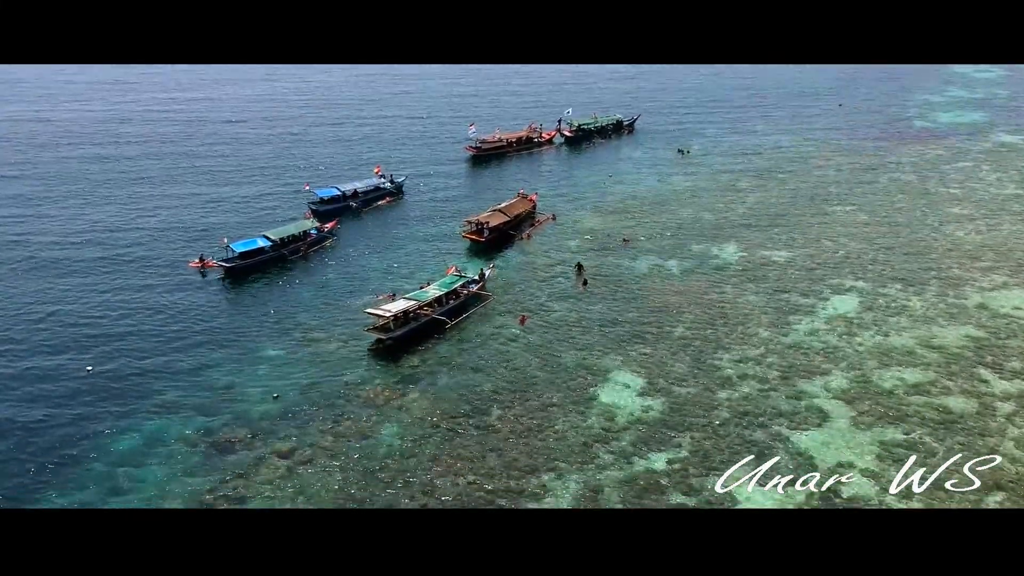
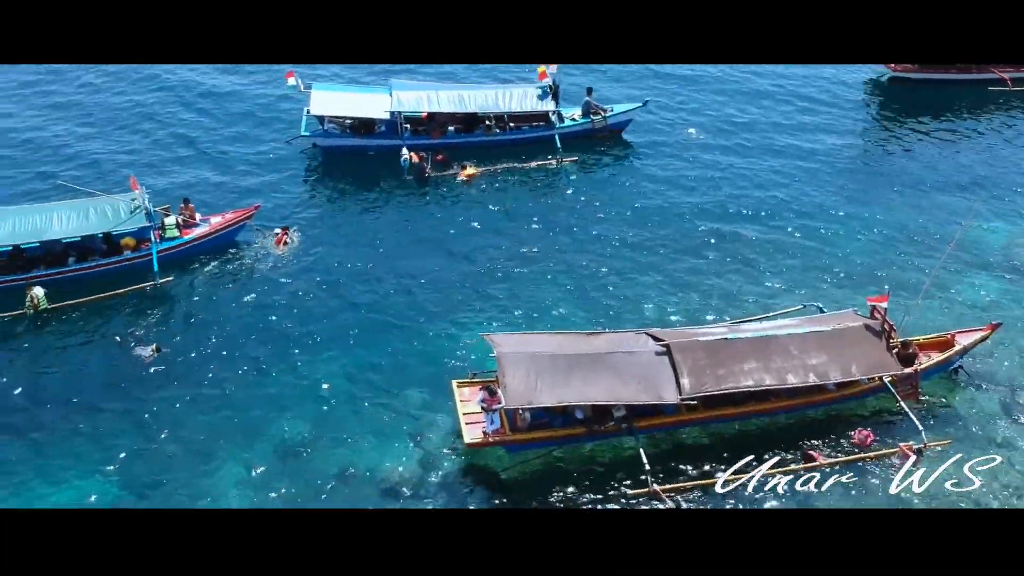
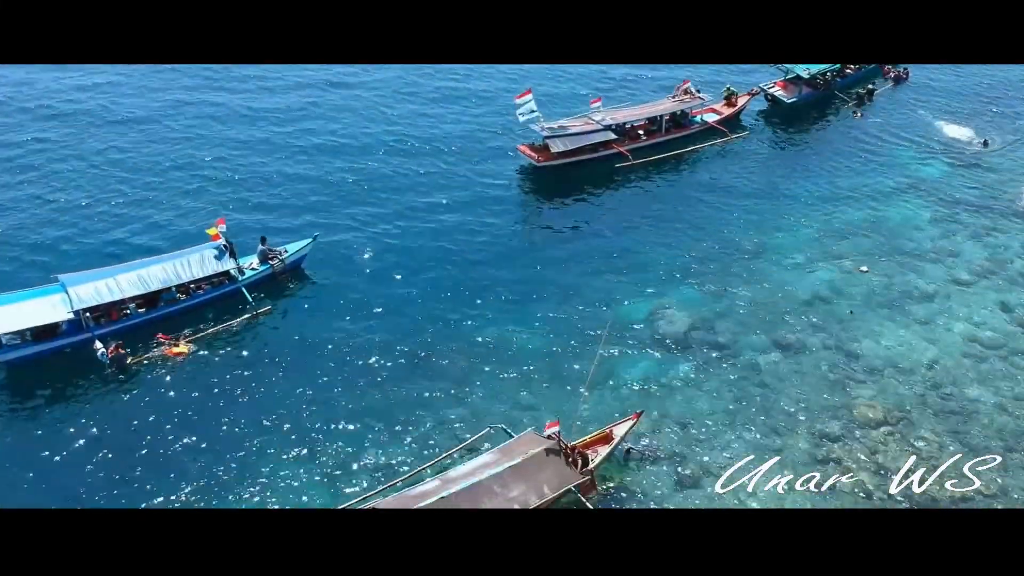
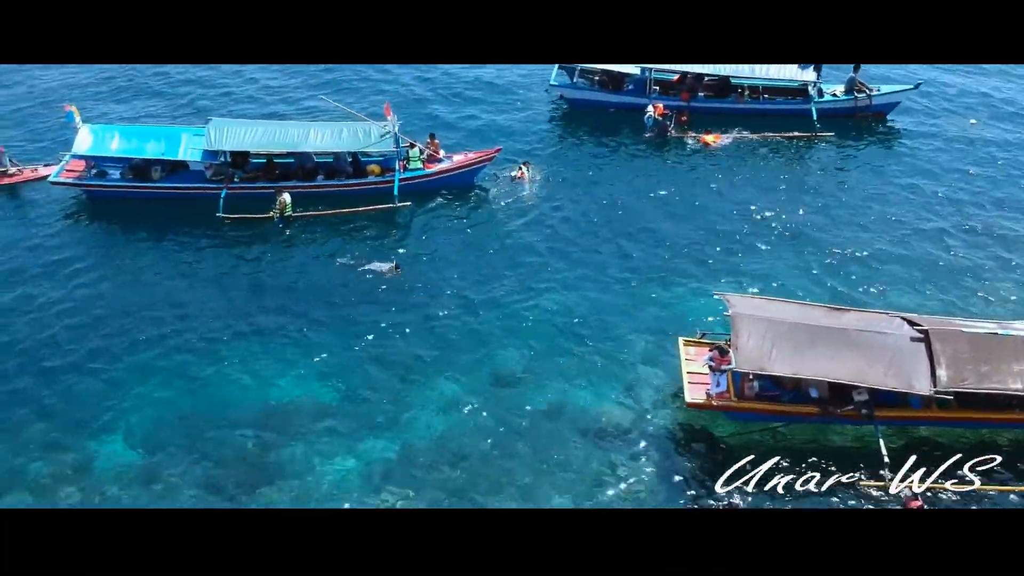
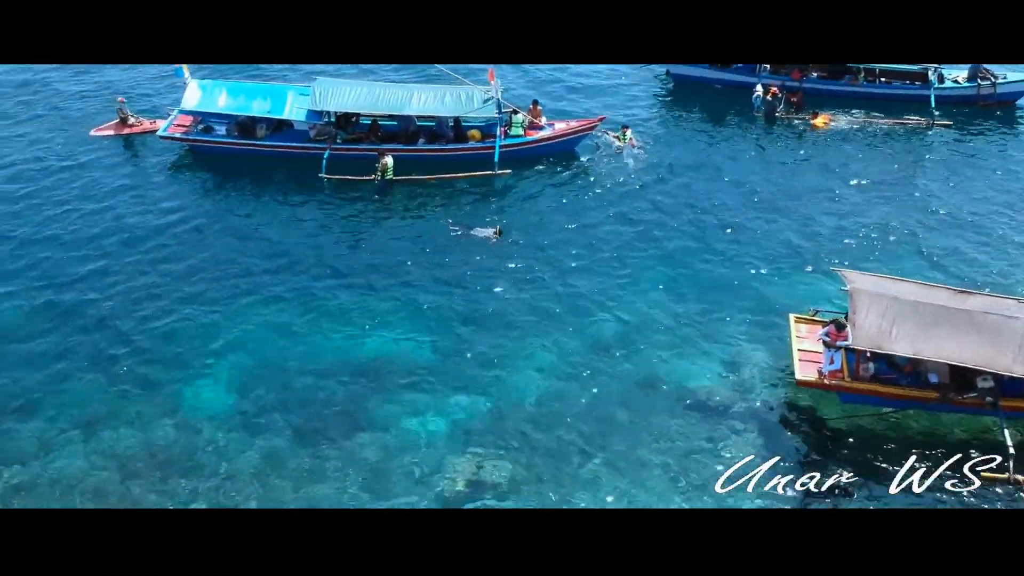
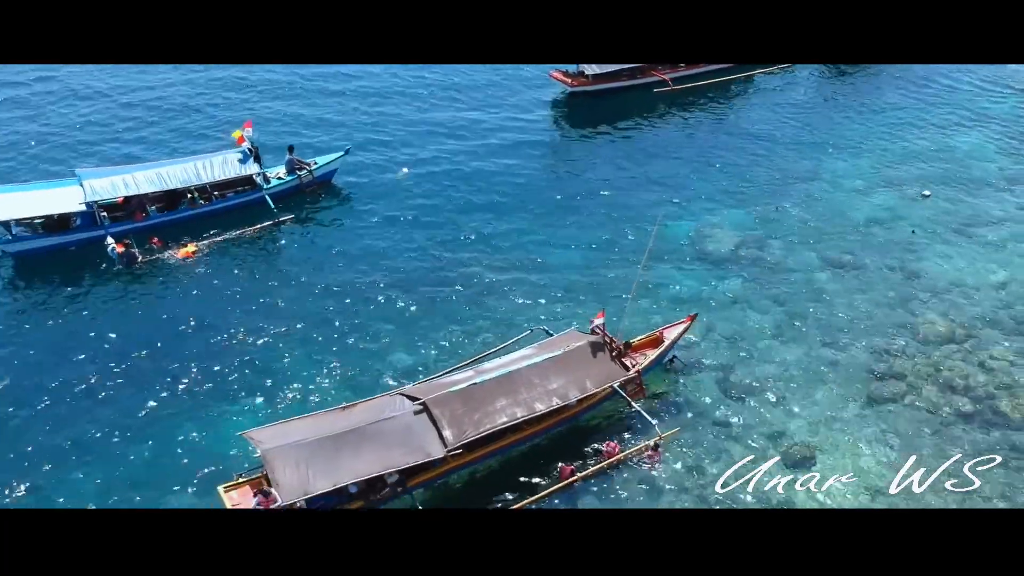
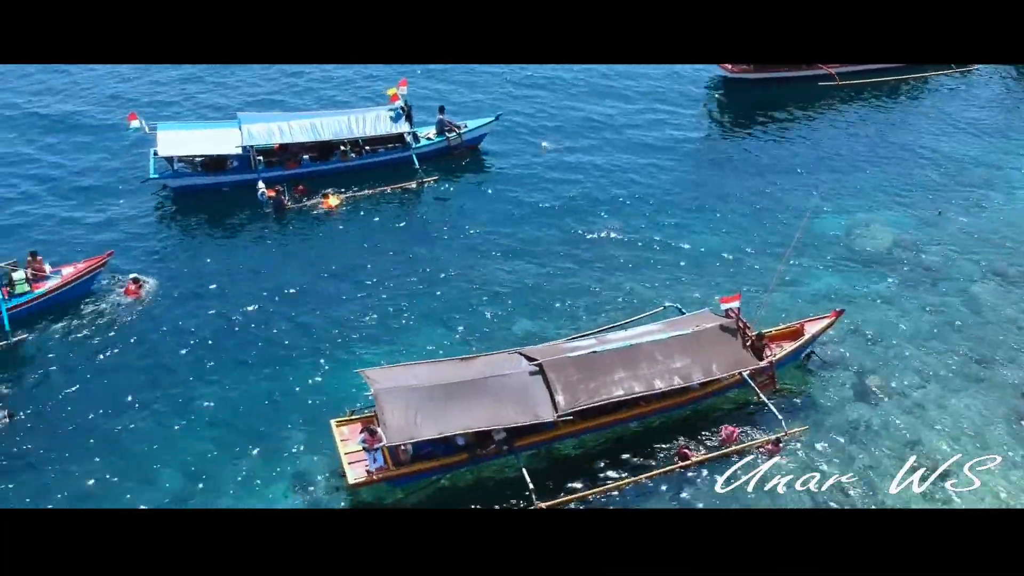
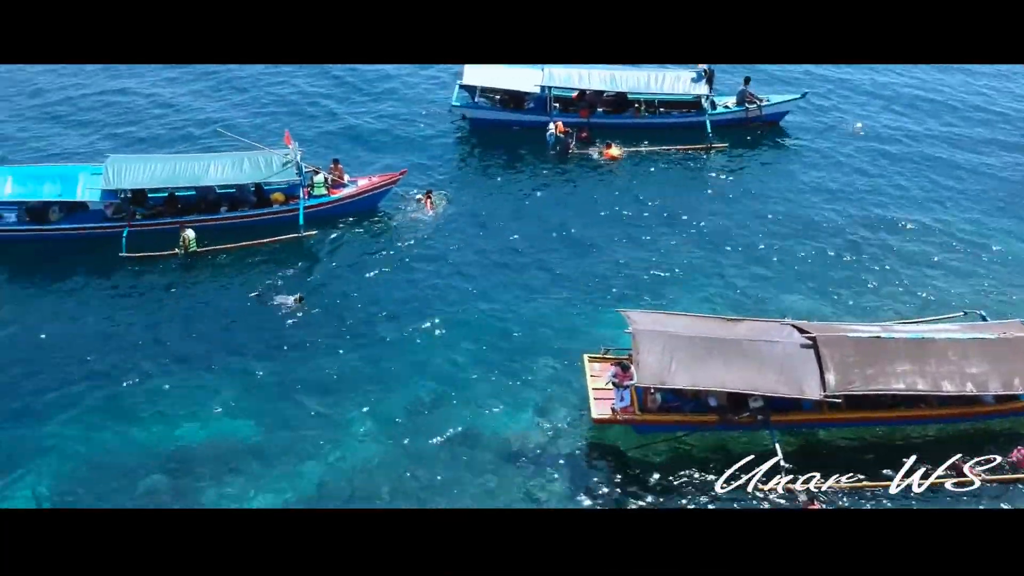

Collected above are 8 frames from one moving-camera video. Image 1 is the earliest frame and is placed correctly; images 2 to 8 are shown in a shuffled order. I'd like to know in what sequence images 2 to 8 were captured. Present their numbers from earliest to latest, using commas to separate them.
3, 6, 7, 2, 8, 4, 5
